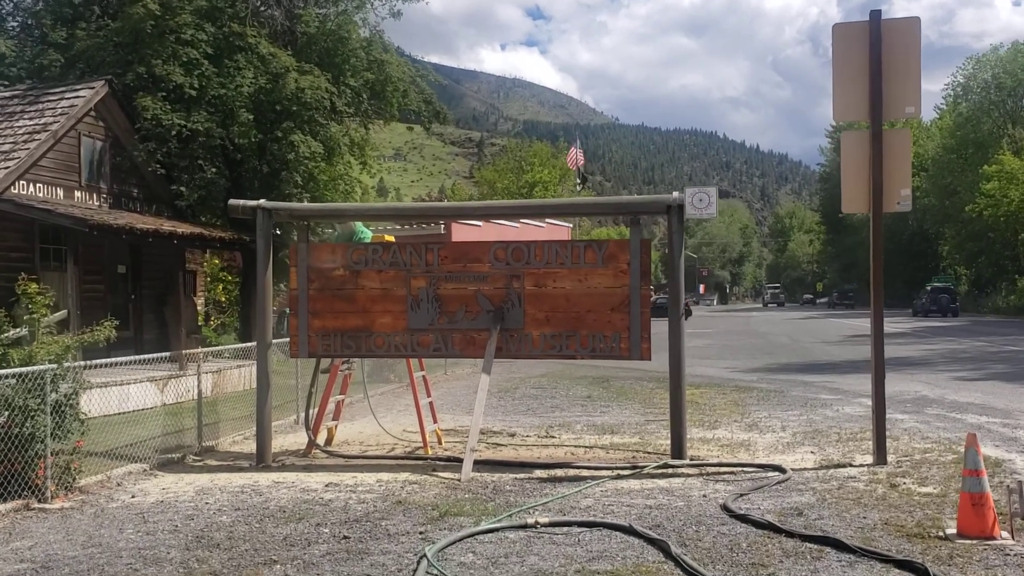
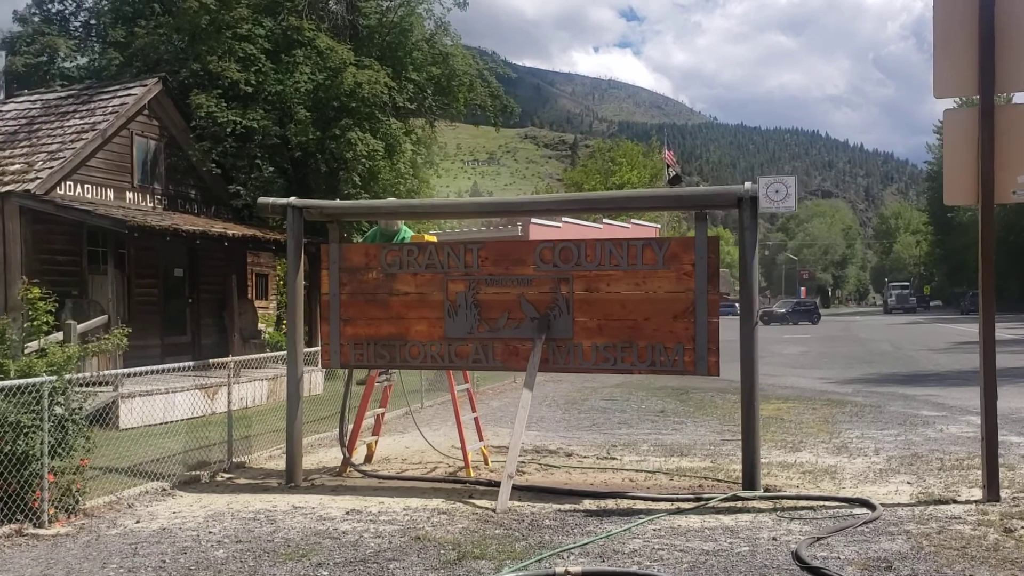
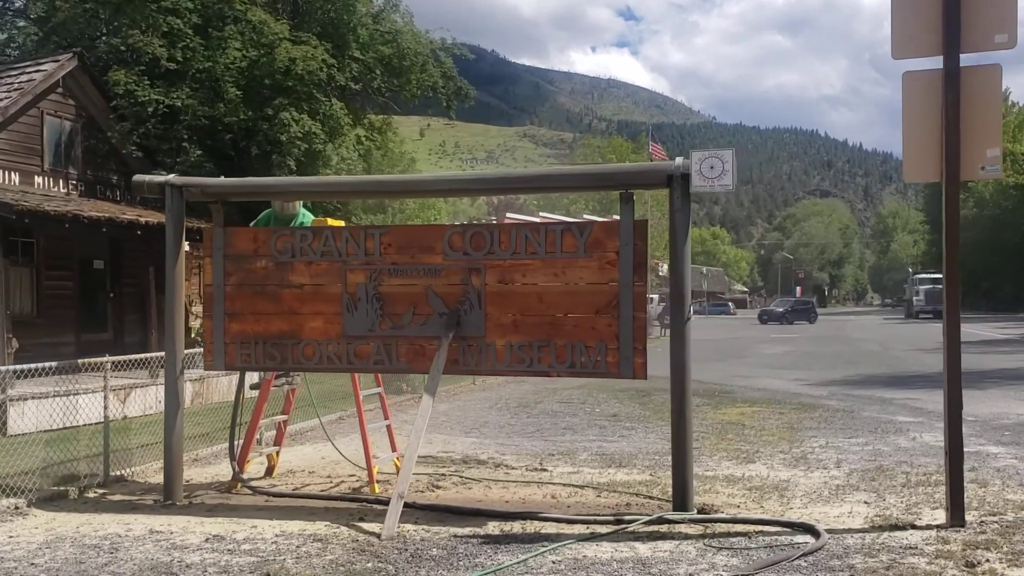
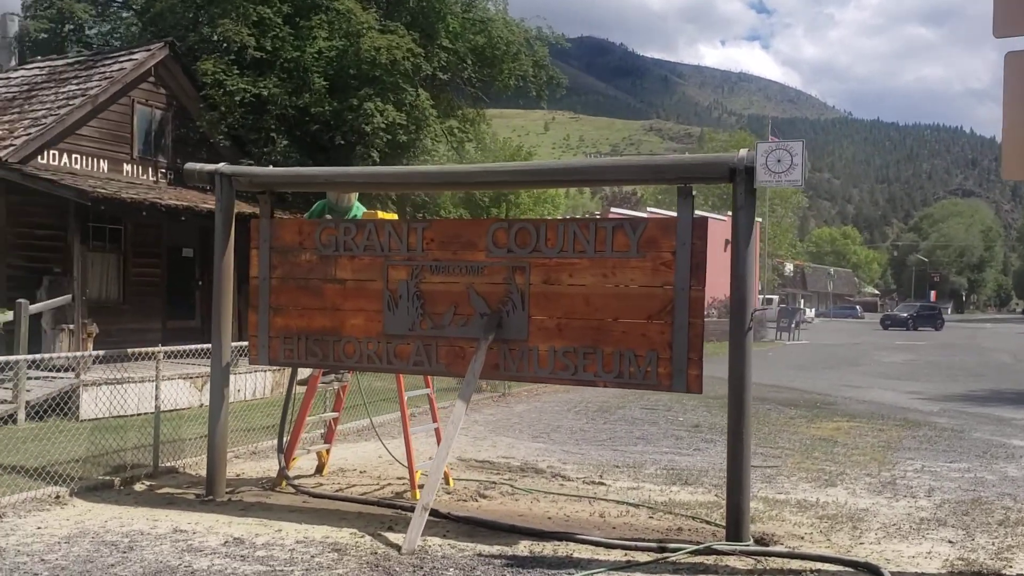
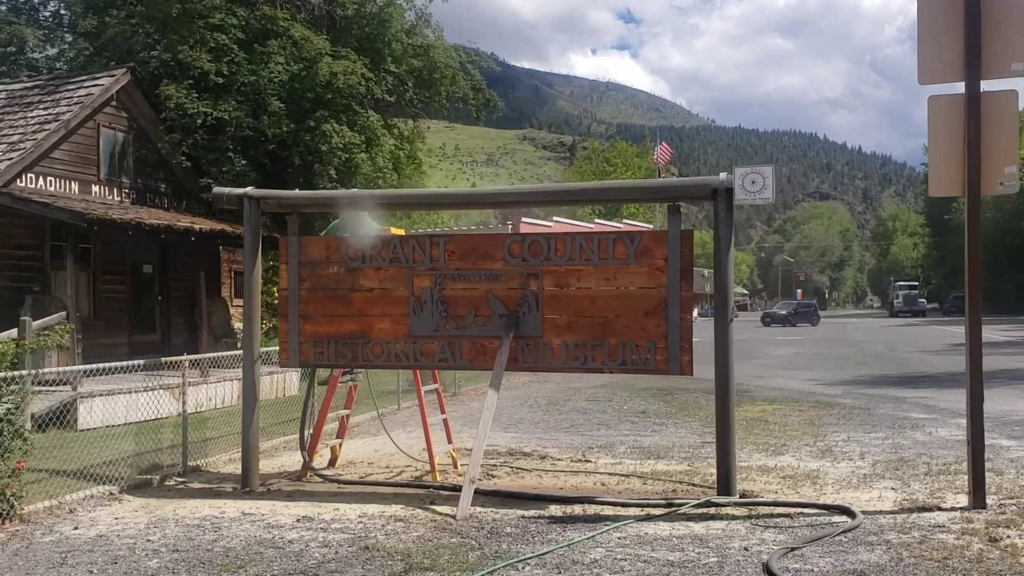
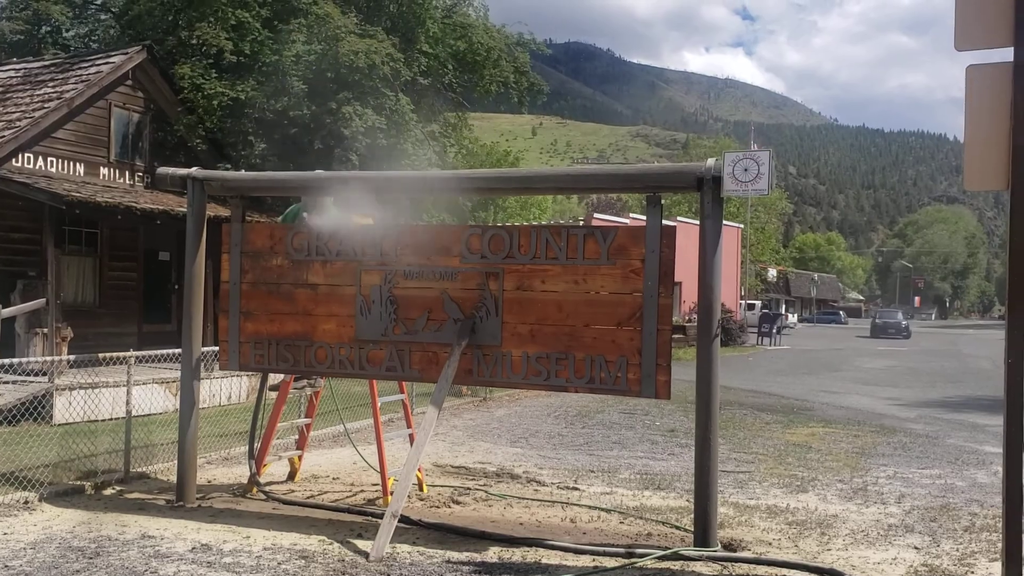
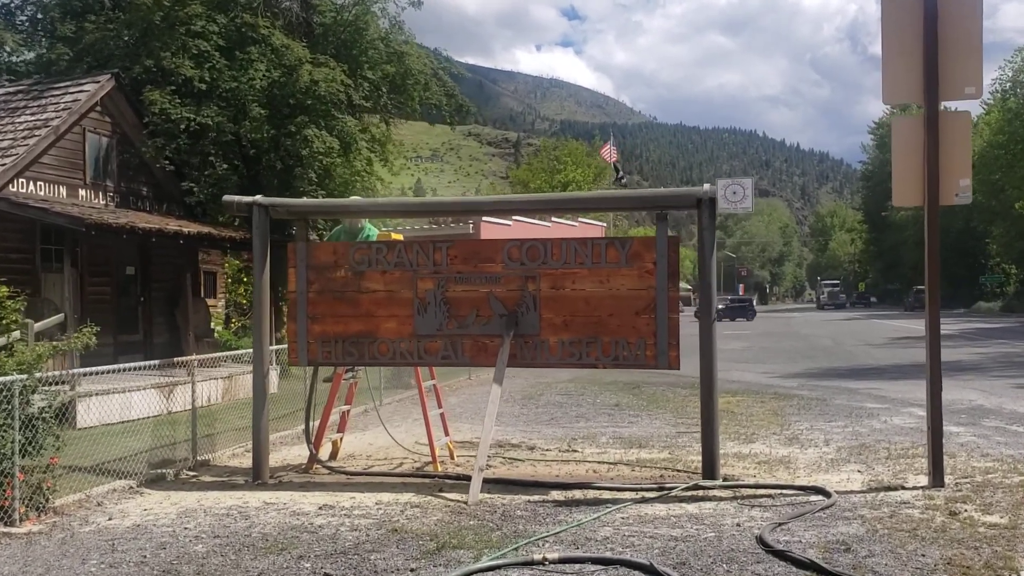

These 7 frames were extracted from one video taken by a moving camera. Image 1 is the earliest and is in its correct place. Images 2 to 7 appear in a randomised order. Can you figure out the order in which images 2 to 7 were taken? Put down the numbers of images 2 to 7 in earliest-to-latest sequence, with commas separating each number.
7, 2, 5, 3, 4, 6
